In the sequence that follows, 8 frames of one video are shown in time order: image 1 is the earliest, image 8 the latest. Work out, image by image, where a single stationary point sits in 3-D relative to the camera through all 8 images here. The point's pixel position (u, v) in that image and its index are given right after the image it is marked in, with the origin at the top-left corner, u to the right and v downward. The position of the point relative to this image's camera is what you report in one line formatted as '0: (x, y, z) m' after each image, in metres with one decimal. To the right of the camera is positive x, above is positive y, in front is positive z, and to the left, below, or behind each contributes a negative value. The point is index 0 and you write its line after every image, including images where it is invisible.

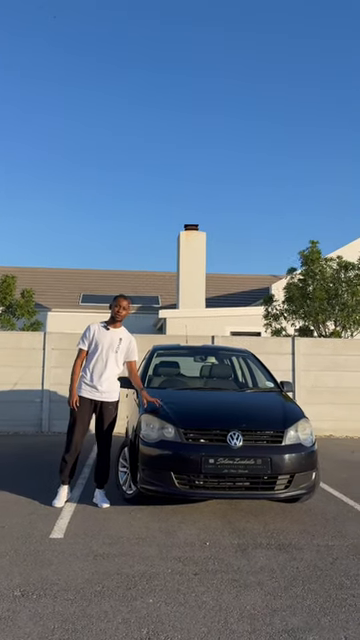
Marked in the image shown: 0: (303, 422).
0: (+1.2, -1.0, +5.0) m
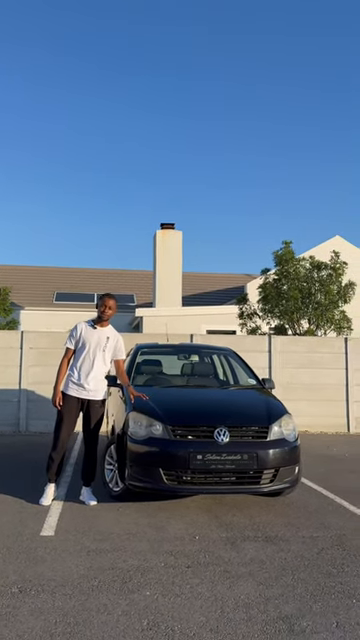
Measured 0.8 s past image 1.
0: (+1.0, -1.0, +5.1) m
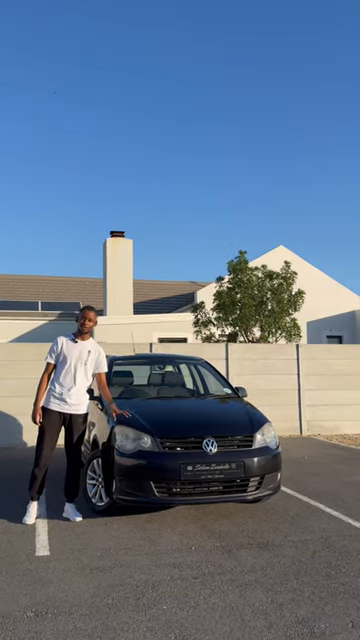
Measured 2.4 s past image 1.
0: (+0.9, -1.1, +5.3) m
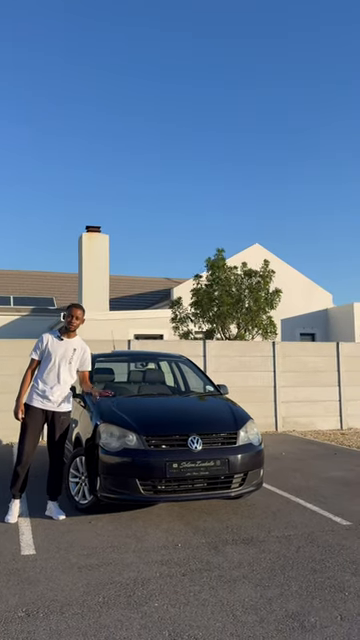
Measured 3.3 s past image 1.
0: (+0.7, -1.1, +5.3) m
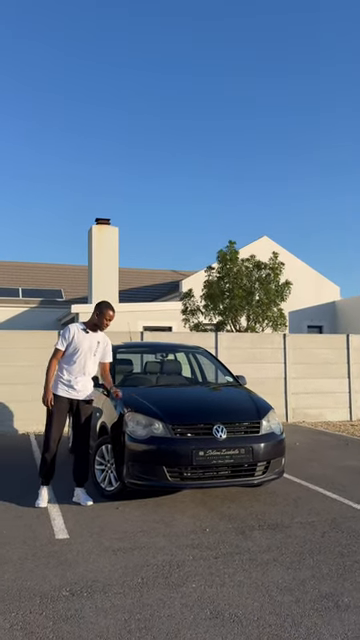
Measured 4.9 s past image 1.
0: (+1.0, -1.0, +5.4) m
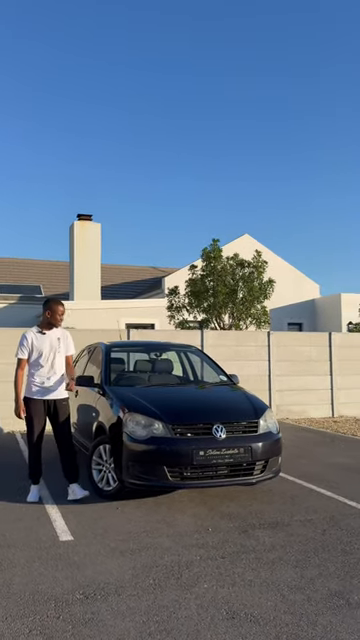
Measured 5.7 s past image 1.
0: (+0.9, -1.0, +5.5) m
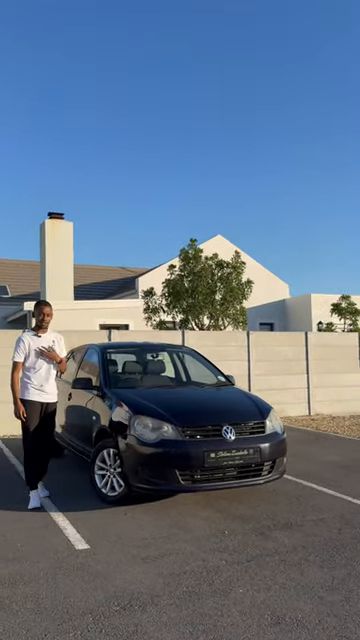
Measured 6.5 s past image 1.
0: (+1.0, -1.0, +5.5) m
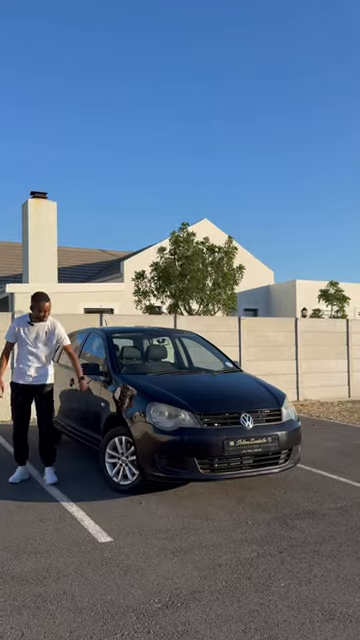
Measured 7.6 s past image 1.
0: (+1.1, -0.8, +5.4) m
